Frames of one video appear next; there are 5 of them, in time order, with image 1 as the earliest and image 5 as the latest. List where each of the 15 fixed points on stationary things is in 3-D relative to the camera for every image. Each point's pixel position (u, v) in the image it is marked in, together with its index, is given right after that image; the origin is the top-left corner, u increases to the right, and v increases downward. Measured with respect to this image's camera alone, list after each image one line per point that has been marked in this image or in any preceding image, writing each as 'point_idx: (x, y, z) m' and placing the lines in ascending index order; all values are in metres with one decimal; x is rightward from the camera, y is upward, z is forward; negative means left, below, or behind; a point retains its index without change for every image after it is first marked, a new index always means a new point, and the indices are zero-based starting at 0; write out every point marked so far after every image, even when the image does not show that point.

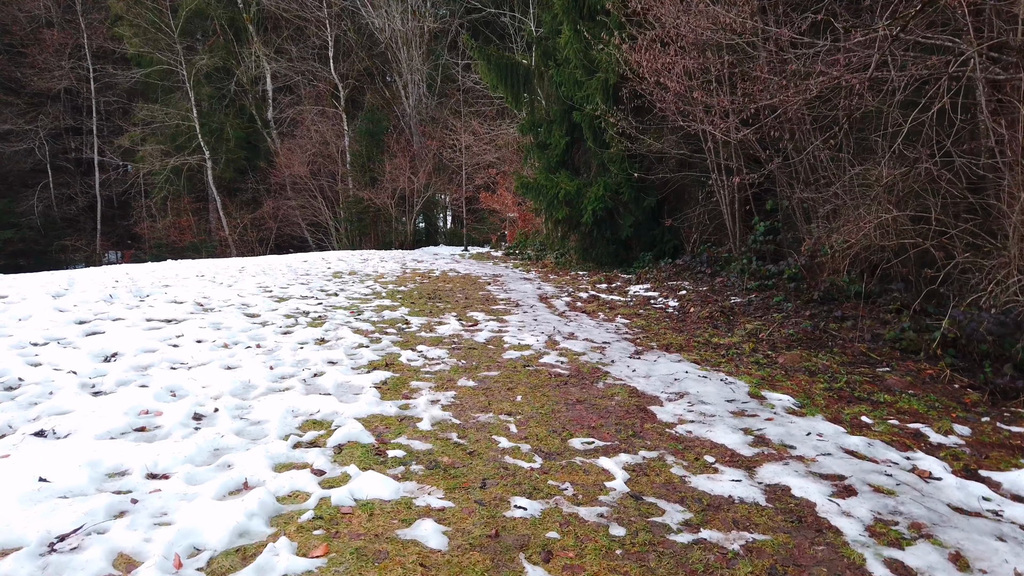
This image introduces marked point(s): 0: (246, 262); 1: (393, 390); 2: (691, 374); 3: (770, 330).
0: (-4.0, +0.4, +10.8) m
1: (-0.6, -0.5, +3.4) m
2: (+1.0, -0.5, +4.0) m
3: (+1.8, -0.3, +5.3) m
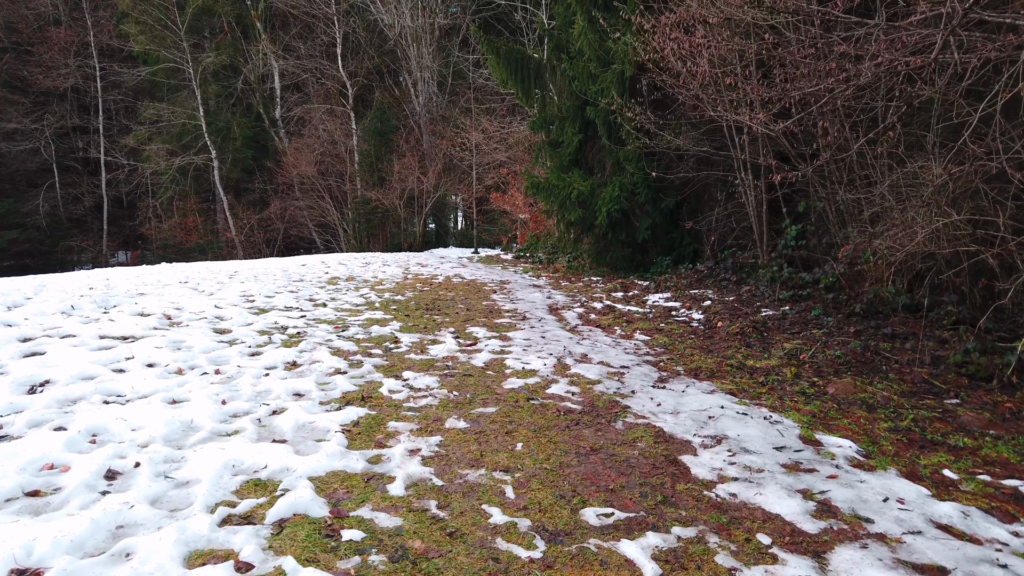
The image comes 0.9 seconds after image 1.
0: (-3.8, +0.3, +10.2) m
1: (-0.6, -0.6, +2.8) m
2: (+1.0, -0.6, +3.3) m
3: (+1.9, -0.4, +4.6) m
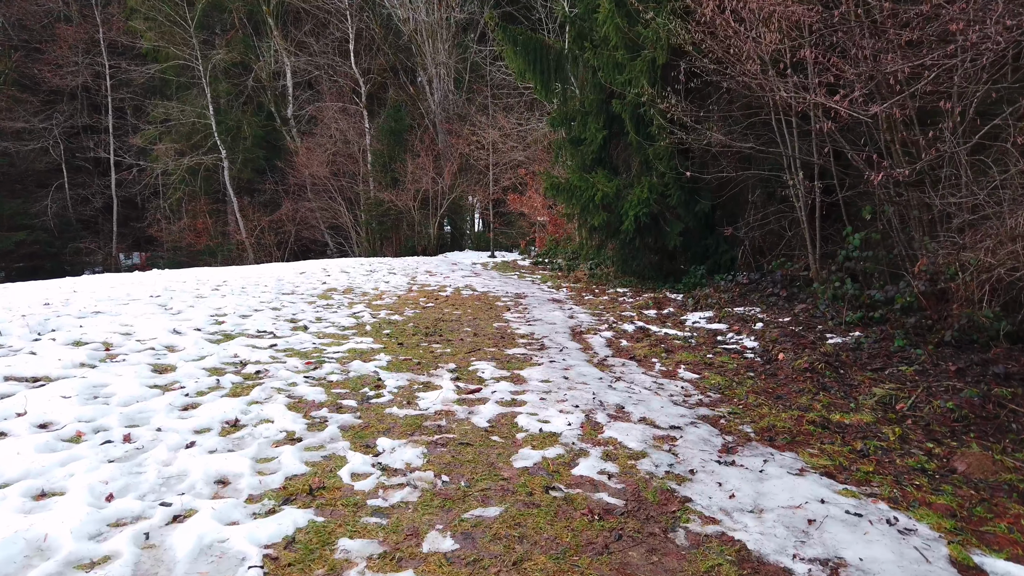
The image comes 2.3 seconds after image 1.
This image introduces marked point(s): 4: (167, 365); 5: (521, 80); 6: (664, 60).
0: (-3.6, +0.2, +9.4) m
1: (-0.5, -0.7, +1.8) m
2: (+1.0, -0.7, +2.3) m
3: (+1.9, -0.5, +3.6) m
4: (-1.7, -0.4, +3.8) m
5: (+0.1, +3.4, +12.2) m
6: (+1.6, +2.4, +7.7) m
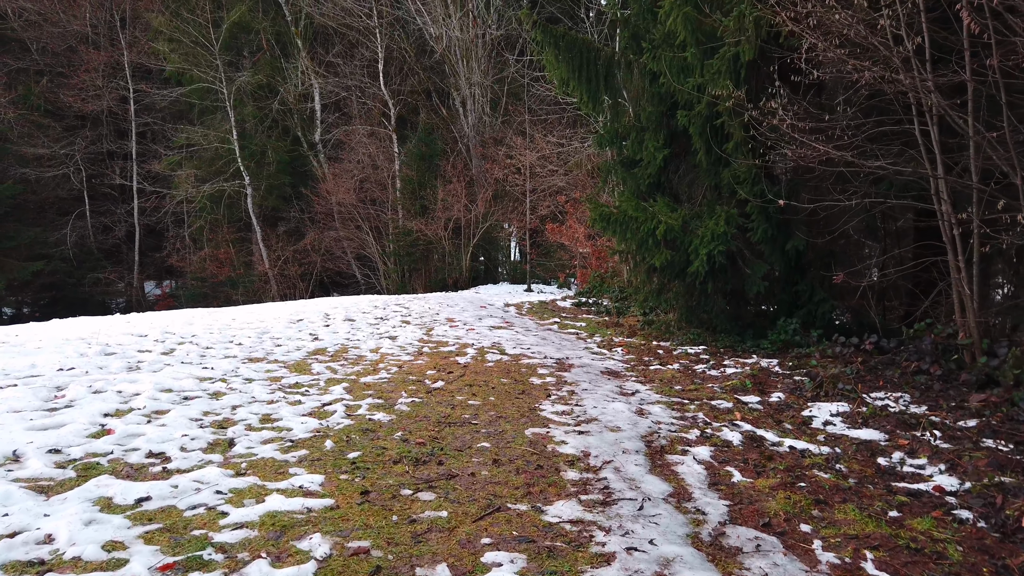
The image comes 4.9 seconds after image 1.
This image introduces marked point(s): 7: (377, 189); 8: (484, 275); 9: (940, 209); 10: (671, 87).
0: (-3.2, -0.4, +7.7) m
1: (-0.5, -1.0, 0.0) m
2: (+1.0, -1.0, +0.4) m
3: (+2.1, -0.9, +1.6) m
4: (-1.6, -0.7, +1.9) m
5: (+0.7, +2.8, +10.4) m
6: (+1.9, +1.9, +5.9) m
7: (-3.5, +2.5, +18.8) m
8: (-0.8, +0.3, +19.8) m
9: (+3.0, +0.5, +5.1) m
10: (+1.7, +2.1, +7.8) m
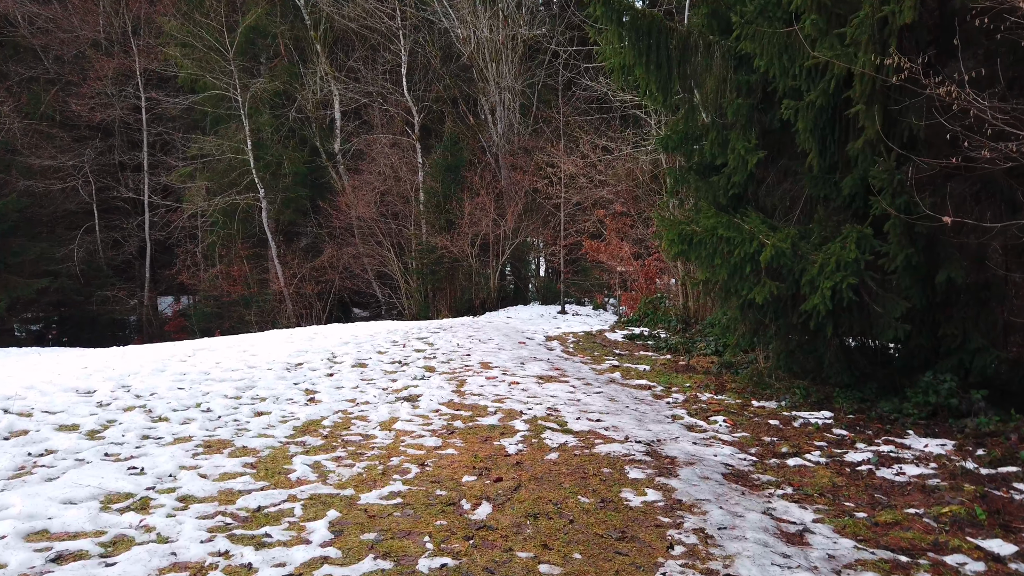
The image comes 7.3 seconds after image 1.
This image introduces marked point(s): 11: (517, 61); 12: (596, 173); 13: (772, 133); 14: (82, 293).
0: (-2.8, -0.7, +6.0) m
1: (-0.3, -1.2, -1.8) m
2: (+1.3, -1.2, -1.4) m
3: (+2.3, -1.2, -0.2) m
4: (-1.4, -1.0, +0.2) m
5: (+1.3, +2.4, +8.7) m
6: (+2.3, +1.6, +4.1) m
7: (-2.7, +2.0, +17.2) m
8: (0.0, -0.2, +18.0) m
9: (+3.4, +0.2, +3.3) m
10: (+2.1, +1.8, +6.0) m
11: (+0.1, +5.7, +18.5) m
12: (+1.5, +2.2, +14.0) m
13: (+2.4, +1.4, +6.5) m
14: (-12.0, -0.2, +19.9) m
